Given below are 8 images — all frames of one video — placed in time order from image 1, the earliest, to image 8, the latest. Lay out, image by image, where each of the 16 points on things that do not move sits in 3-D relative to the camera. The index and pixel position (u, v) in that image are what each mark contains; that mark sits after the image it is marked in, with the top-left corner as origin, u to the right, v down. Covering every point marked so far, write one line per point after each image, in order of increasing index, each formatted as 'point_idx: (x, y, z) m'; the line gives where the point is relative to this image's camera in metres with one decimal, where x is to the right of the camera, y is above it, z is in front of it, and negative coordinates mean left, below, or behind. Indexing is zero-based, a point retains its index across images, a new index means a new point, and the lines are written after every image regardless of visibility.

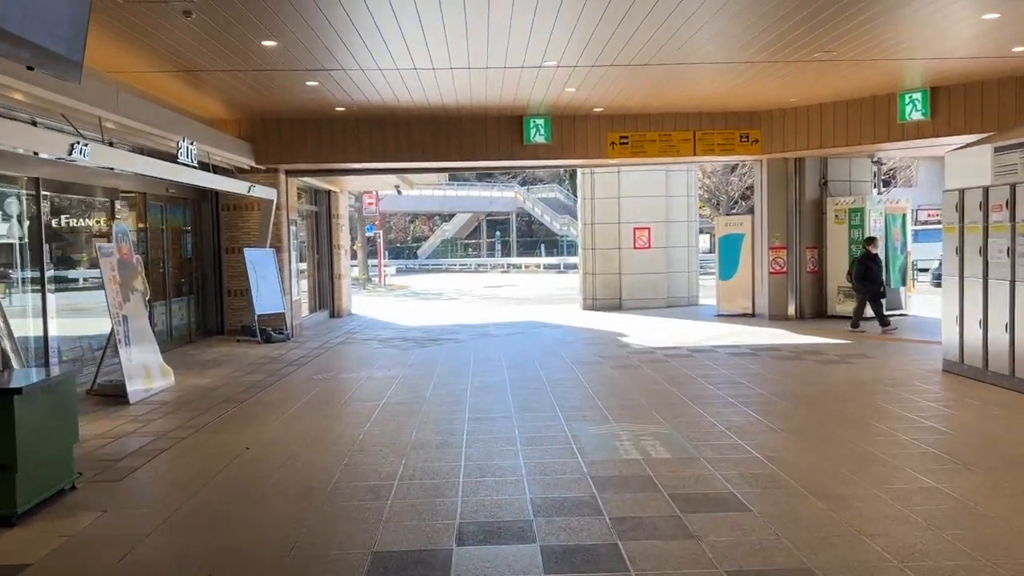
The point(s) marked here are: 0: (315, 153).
0: (-3.2, +2.2, +13.8) m
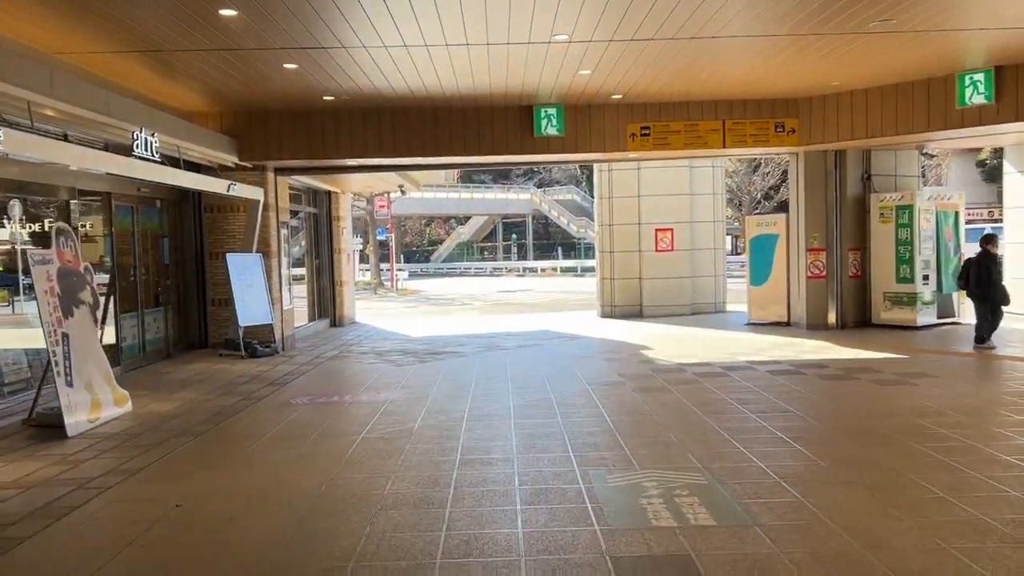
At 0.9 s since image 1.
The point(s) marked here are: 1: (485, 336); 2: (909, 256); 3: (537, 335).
0: (-3.1, +2.0, +12.5) m
1: (-0.5, -0.8, +14.9) m
2: (+6.0, +0.5, +13.0) m
3: (+0.4, -0.8, +14.4) m
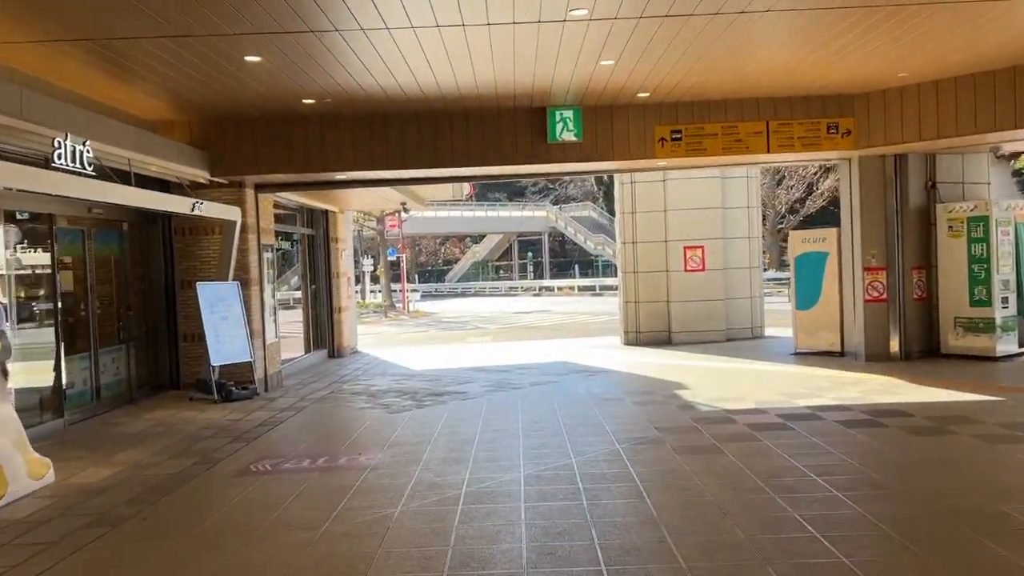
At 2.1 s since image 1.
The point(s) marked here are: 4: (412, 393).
0: (-2.9, +1.6, +11.0) m
1: (-0.3, -1.3, +13.2) m
2: (+6.2, +0.2, +11.2) m
3: (+0.6, -1.2, +12.7) m
4: (-1.3, -1.4, +11.0) m
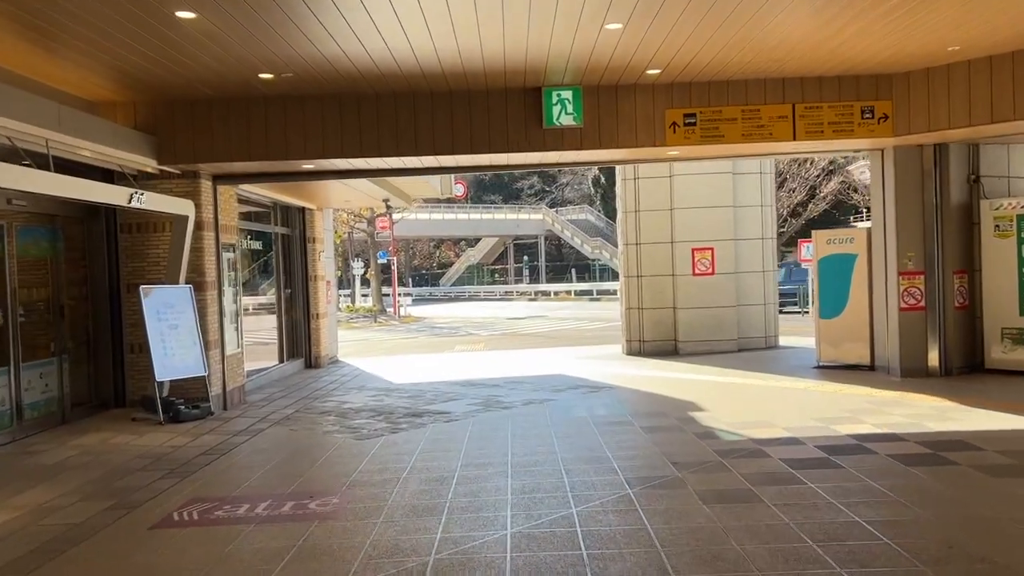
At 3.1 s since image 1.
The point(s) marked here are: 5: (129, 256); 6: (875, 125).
0: (-3.0, +1.6, +9.6) m
1: (-0.4, -1.3, +11.9) m
2: (+6.1, +0.1, +9.9) m
3: (+0.5, -1.3, +11.3) m
4: (-1.4, -1.4, +9.7) m
5: (-4.5, +0.4, +10.1) m
6: (+4.1, +1.8, +9.7) m
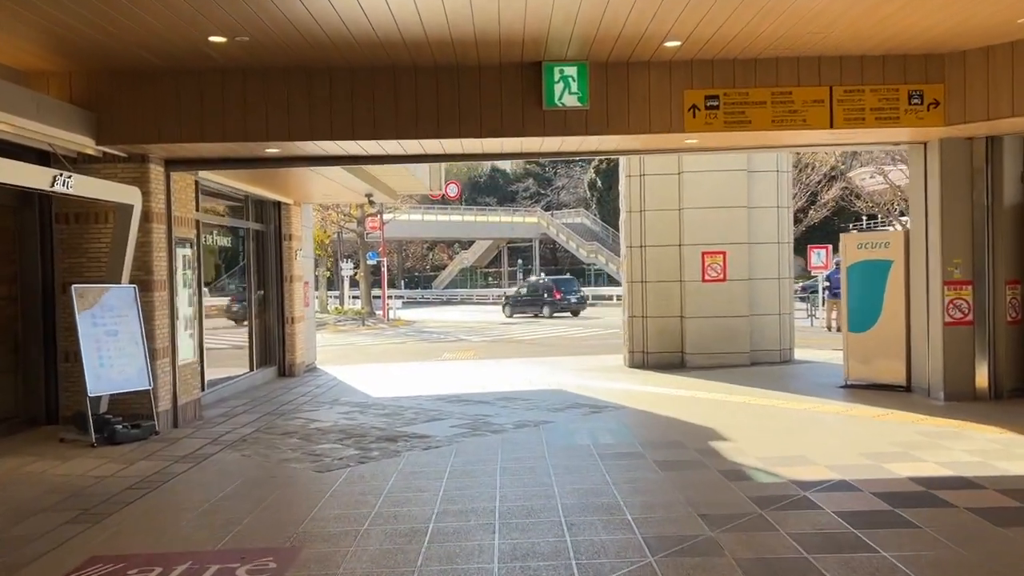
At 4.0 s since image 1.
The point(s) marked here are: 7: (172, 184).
0: (-3.1, +1.6, +8.3) m
1: (-0.5, -1.4, +10.6) m
2: (+6.0, -0.1, +8.7) m
3: (+0.4, -1.3, +10.1) m
4: (-1.5, -1.5, +8.4) m
5: (-4.6, +0.4, +8.8) m
6: (+4.0, +1.7, +8.4) m
7: (-3.8, +1.2, +9.5) m
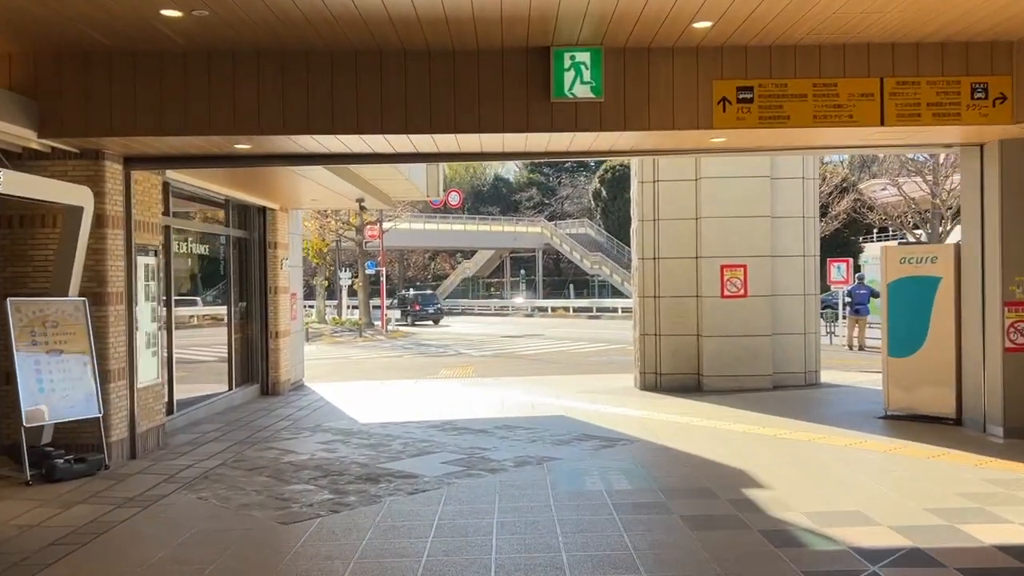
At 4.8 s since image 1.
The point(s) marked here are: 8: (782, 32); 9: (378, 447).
0: (-3.1, +1.4, +7.3) m
1: (-0.5, -1.6, +9.5) m
2: (+6.0, -0.3, +7.6) m
3: (+0.4, -1.5, +9.0) m
4: (-1.5, -1.6, +7.3) m
5: (-4.6, +0.3, +7.8) m
6: (+4.1, +1.5, +7.4) m
7: (-3.7, +1.0, +8.4) m
8: (+2.2, +2.1, +6.9) m
9: (-1.3, -1.6, +8.6) m
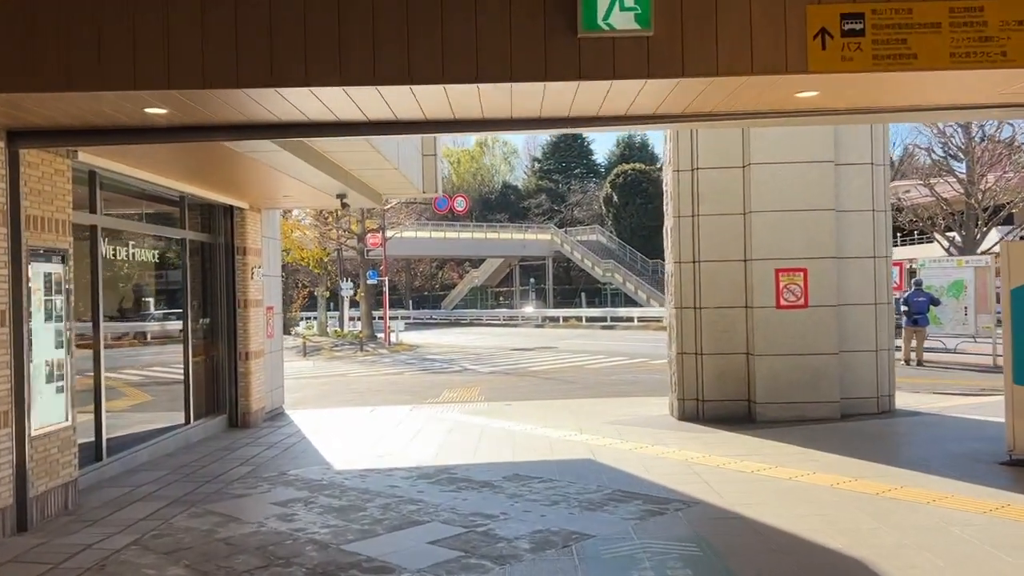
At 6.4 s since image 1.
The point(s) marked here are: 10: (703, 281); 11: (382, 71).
0: (-3.0, +1.3, +5.2) m
1: (-0.4, -1.7, +7.4) m
2: (+6.1, -0.3, +5.4) m
3: (+0.5, -1.6, +6.9) m
4: (-1.4, -1.7, +5.2) m
5: (-4.5, +0.2, +5.7) m
6: (+4.1, +1.5, +5.2) m
7: (-3.7, +0.9, +6.4) m
8: (+2.2, +2.0, +4.8) m
9: (-1.2, -1.7, +6.5) m
10: (+2.4, +0.1, +10.6) m
11: (-0.8, +1.3, +5.2) m
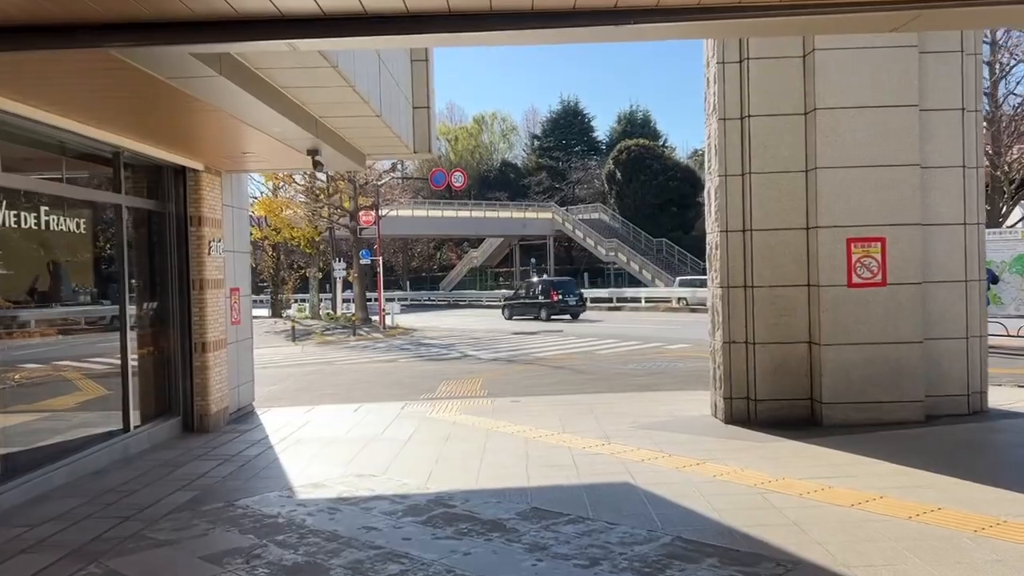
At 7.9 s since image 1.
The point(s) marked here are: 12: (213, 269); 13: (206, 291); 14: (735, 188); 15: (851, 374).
0: (-2.9, +1.5, +3.3) m
1: (-0.3, -1.5, +5.5) m
2: (+6.2, -0.1, +3.5) m
3: (+0.6, -1.4, +5.0) m
4: (-1.3, -1.6, +3.3) m
5: (-4.4, +0.3, +3.8) m
6: (+4.3, +1.7, +3.3) m
7: (-3.6, +1.0, +4.4) m
8: (+2.3, +2.1, +2.9) m
9: (-1.1, -1.5, +4.6) m
10: (+2.5, +0.3, +8.6) m
11: (-0.7, +1.4, +3.2) m
12: (-3.5, +0.2, +10.1) m
13: (-3.6, 0.0, +10.0) m
14: (+2.3, +1.0, +8.7) m
15: (+3.3, -0.8, +8.3) m
